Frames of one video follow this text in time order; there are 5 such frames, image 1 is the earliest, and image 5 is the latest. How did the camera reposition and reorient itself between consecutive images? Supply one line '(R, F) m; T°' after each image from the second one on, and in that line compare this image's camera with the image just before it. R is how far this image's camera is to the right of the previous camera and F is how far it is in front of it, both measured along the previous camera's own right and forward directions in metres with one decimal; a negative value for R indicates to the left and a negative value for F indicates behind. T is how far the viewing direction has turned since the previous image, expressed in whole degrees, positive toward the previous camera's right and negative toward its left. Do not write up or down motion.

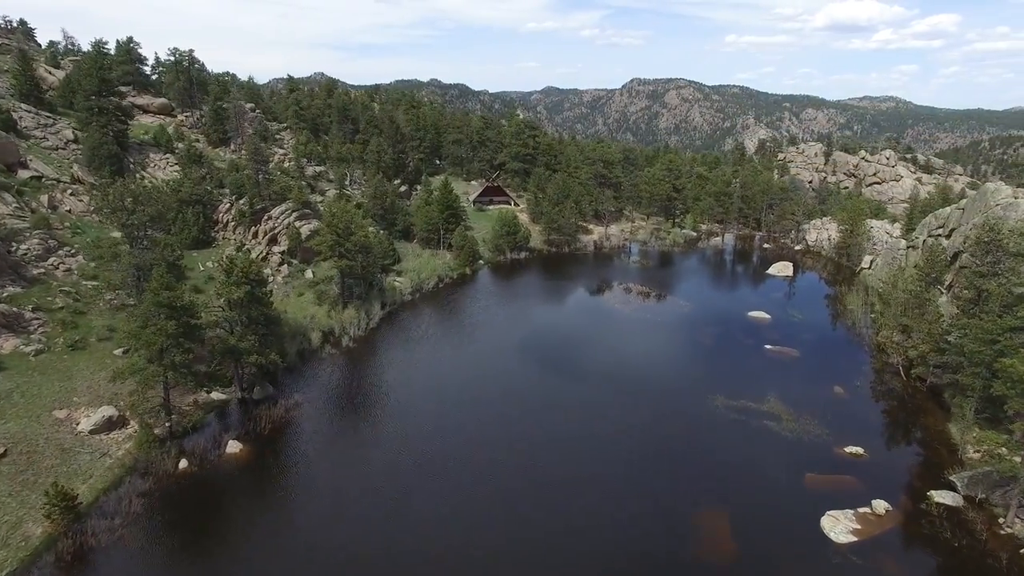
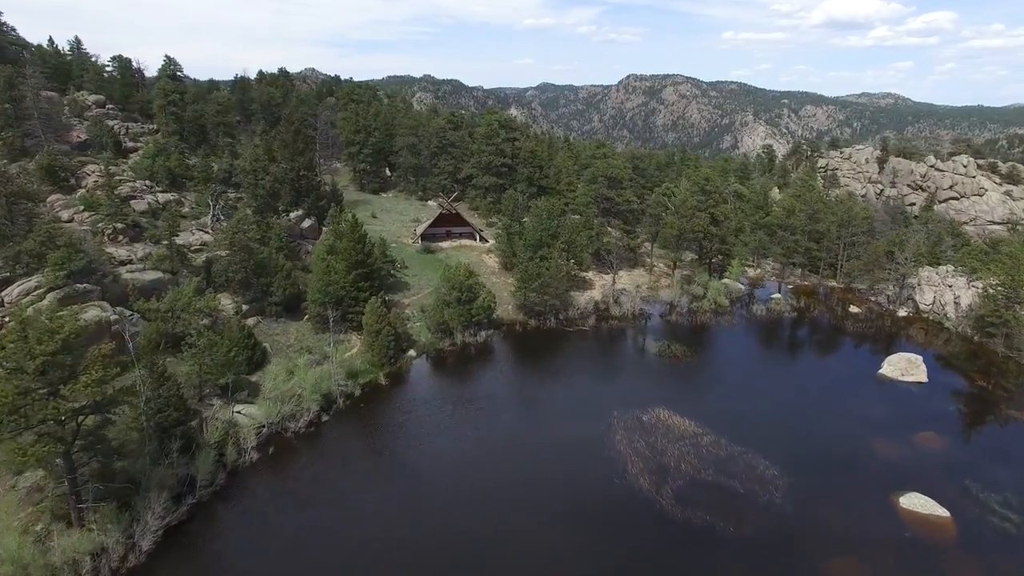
(+3.0, +27.6) m; 0°
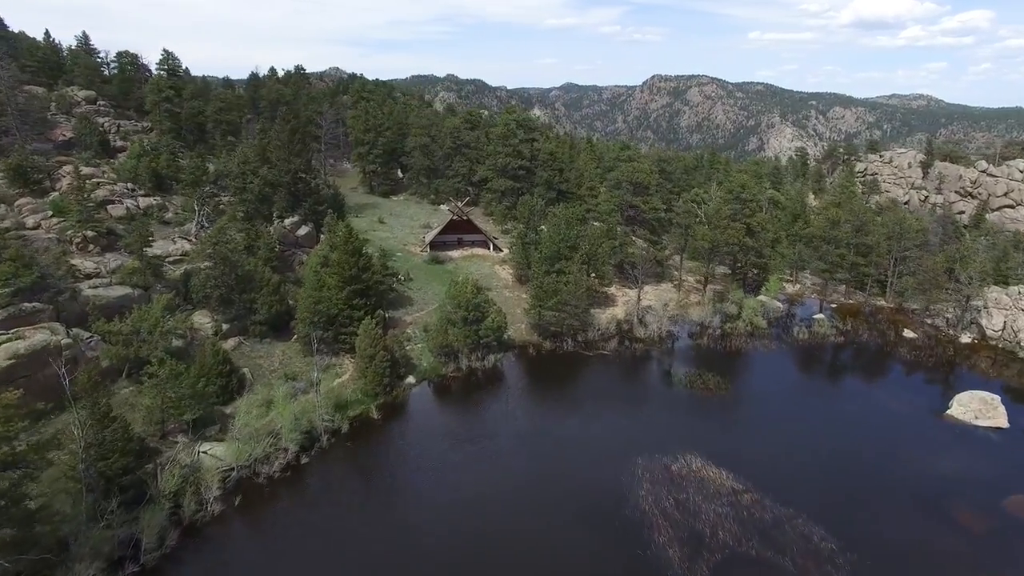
(+0.5, +5.0) m; -2°
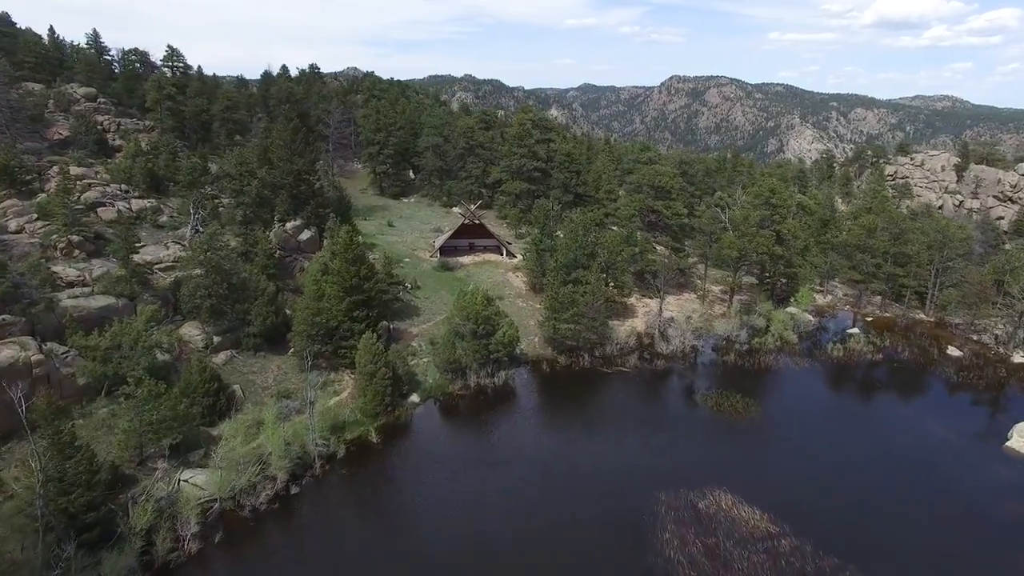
(+0.2, +3.0) m; -1°
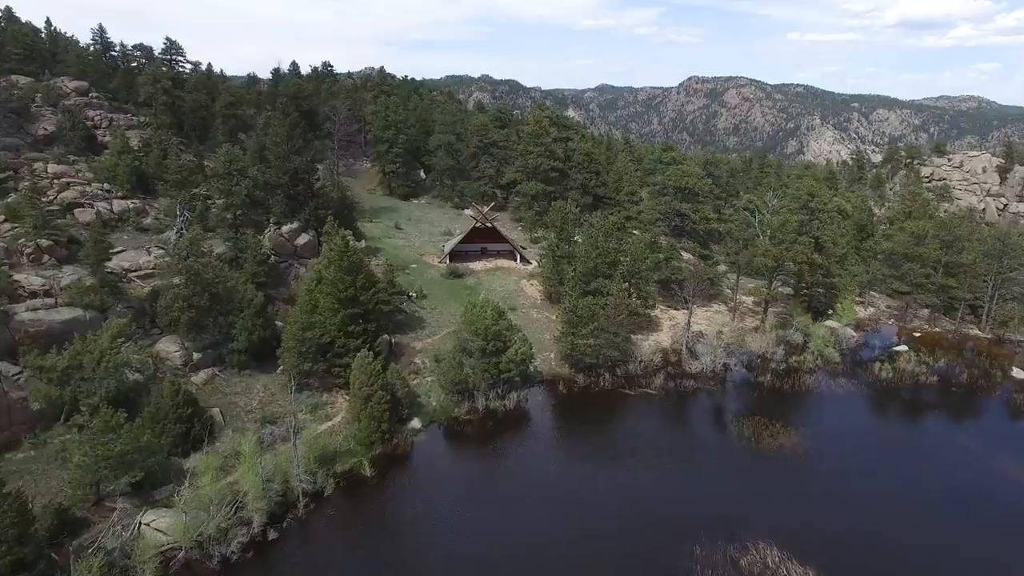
(+0.1, +4.0) m; -1°
